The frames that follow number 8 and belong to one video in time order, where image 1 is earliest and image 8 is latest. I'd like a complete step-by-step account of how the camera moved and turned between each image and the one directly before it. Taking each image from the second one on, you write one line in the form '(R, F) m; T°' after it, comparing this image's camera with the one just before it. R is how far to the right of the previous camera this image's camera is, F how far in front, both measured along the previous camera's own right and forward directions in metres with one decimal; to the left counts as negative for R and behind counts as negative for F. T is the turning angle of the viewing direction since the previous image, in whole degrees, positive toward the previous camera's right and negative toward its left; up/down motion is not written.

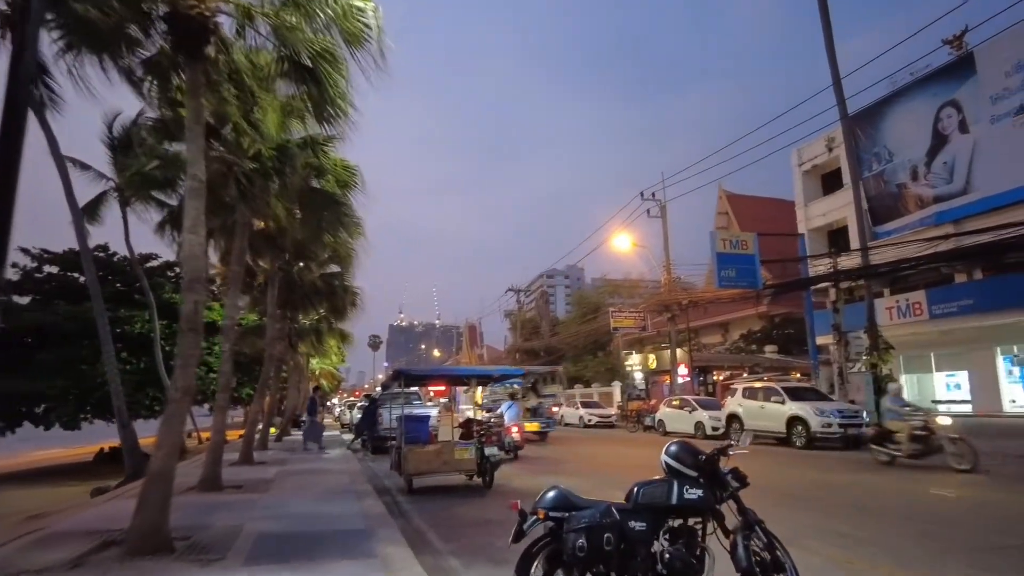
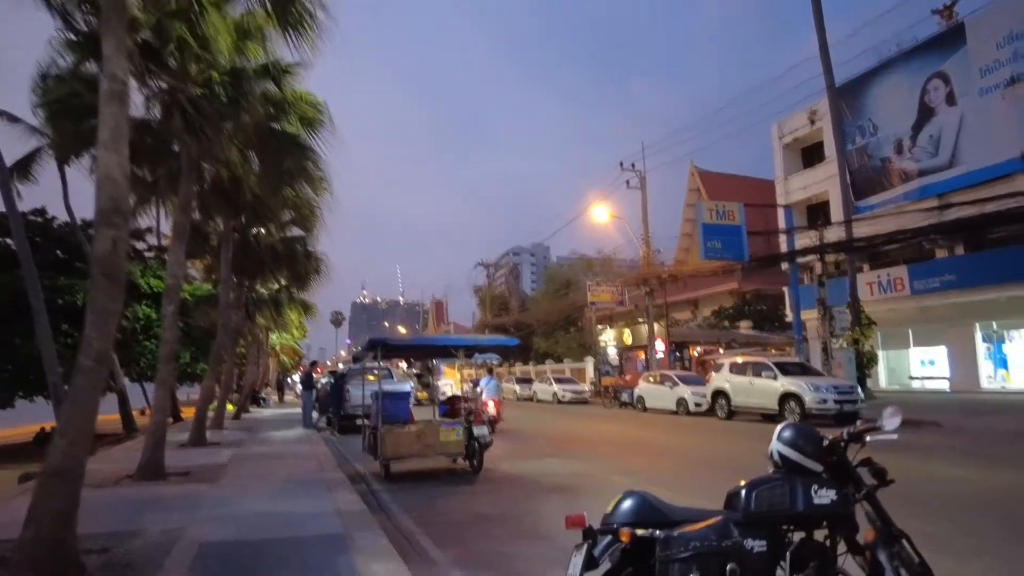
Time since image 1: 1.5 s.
(-0.5, +1.7) m; +3°
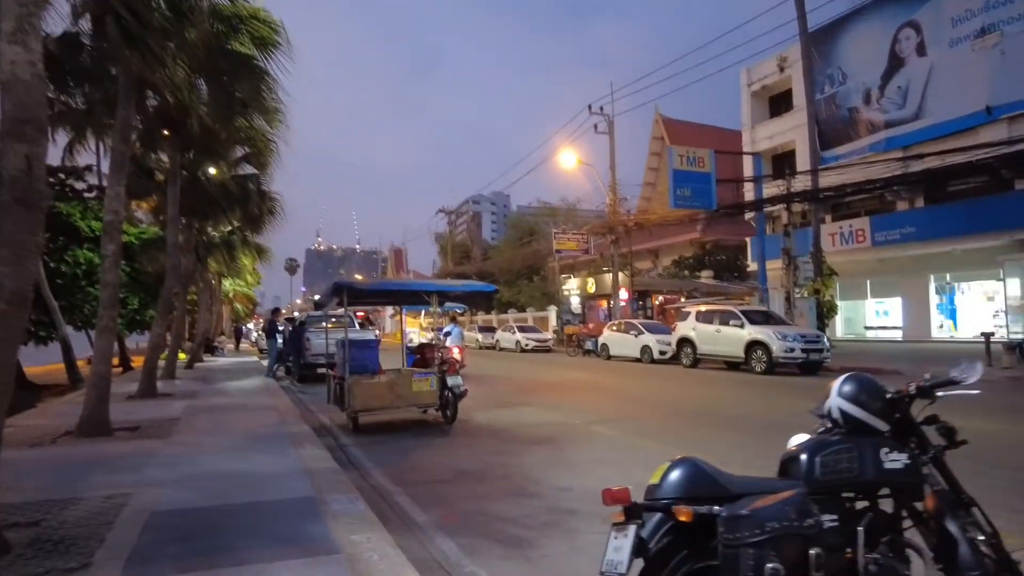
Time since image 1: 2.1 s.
(-0.3, +0.7) m; +4°
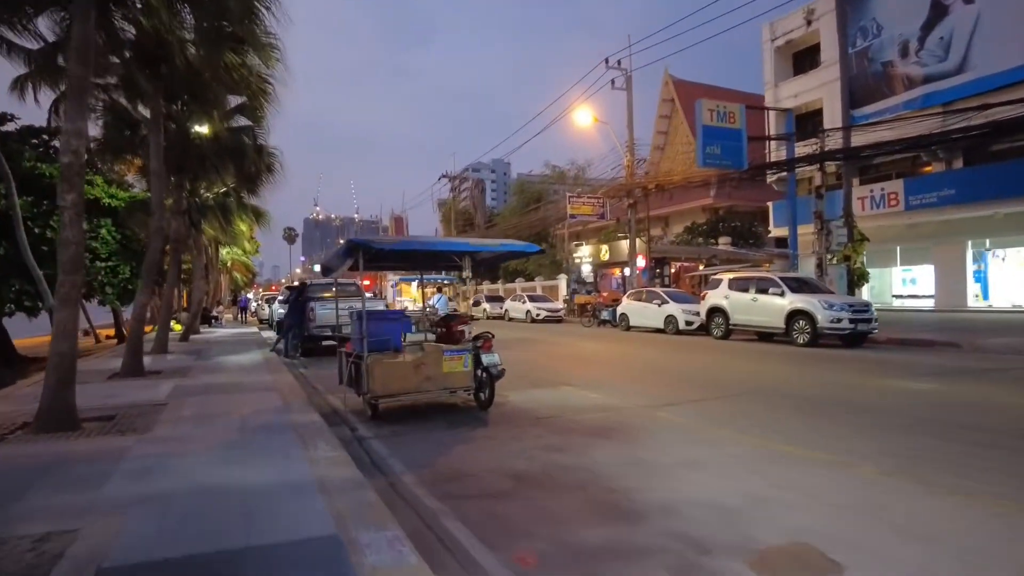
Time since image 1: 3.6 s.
(-0.7, +1.8) m; 0°
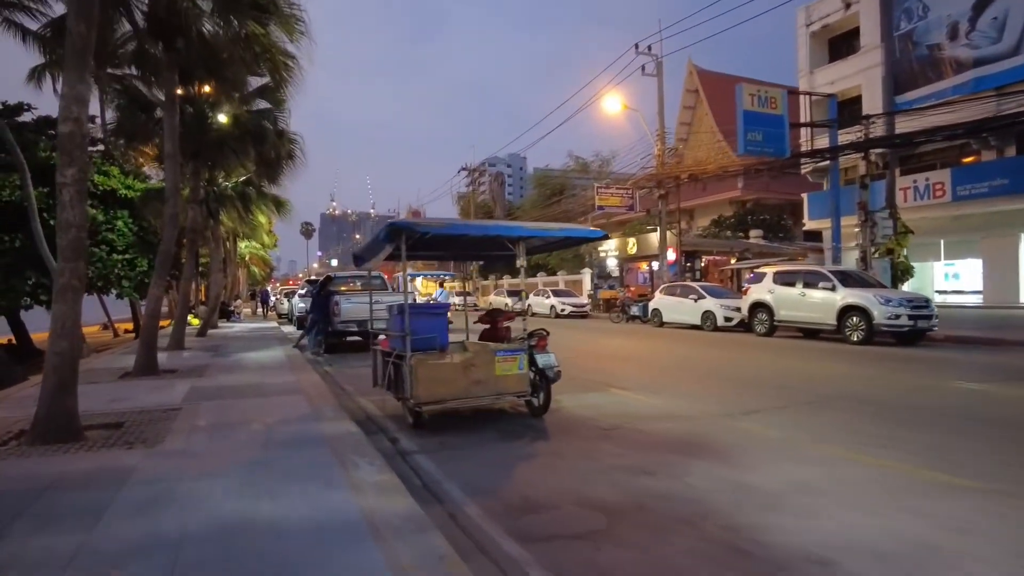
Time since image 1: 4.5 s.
(-0.5, +1.1) m; -1°
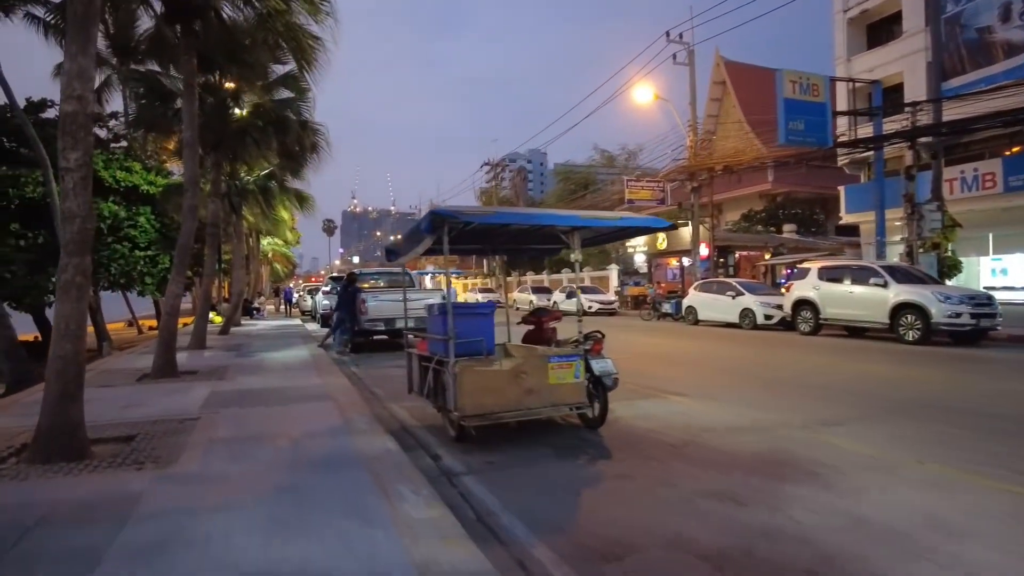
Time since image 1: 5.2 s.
(-0.3, +0.8) m; -2°
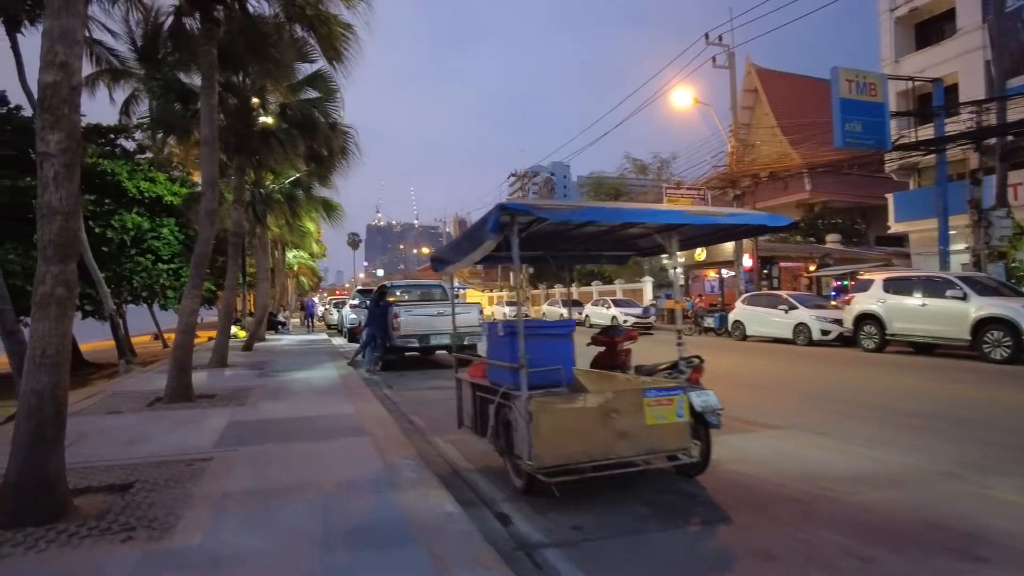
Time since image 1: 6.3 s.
(-0.5, +1.3) m; -2°
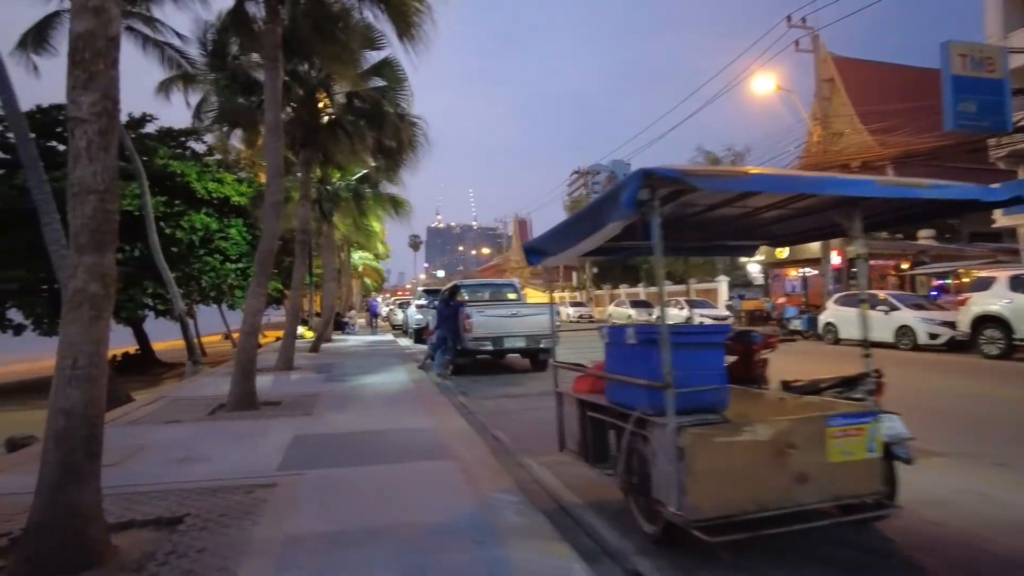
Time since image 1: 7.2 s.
(-0.5, +1.1) m; -5°
